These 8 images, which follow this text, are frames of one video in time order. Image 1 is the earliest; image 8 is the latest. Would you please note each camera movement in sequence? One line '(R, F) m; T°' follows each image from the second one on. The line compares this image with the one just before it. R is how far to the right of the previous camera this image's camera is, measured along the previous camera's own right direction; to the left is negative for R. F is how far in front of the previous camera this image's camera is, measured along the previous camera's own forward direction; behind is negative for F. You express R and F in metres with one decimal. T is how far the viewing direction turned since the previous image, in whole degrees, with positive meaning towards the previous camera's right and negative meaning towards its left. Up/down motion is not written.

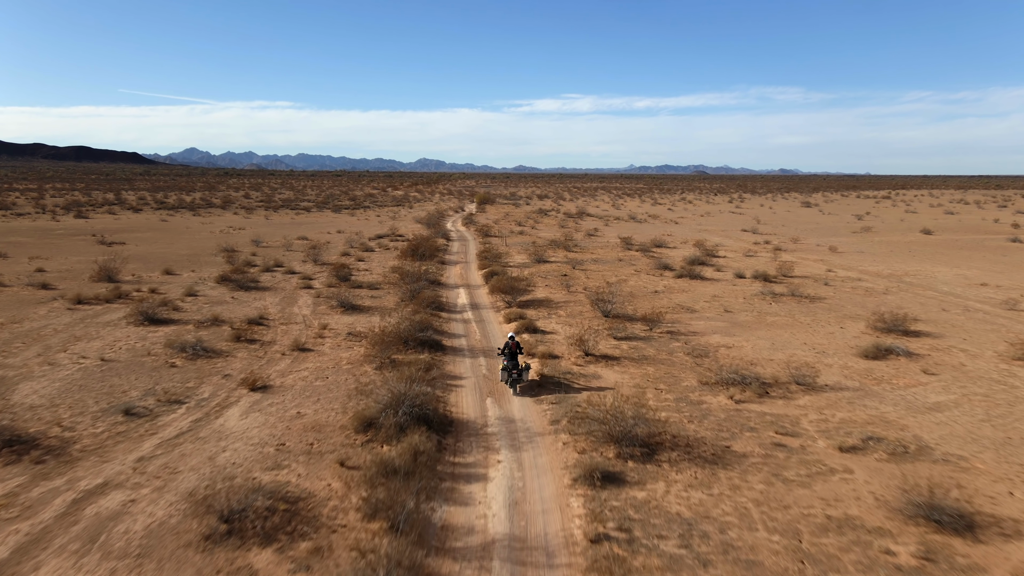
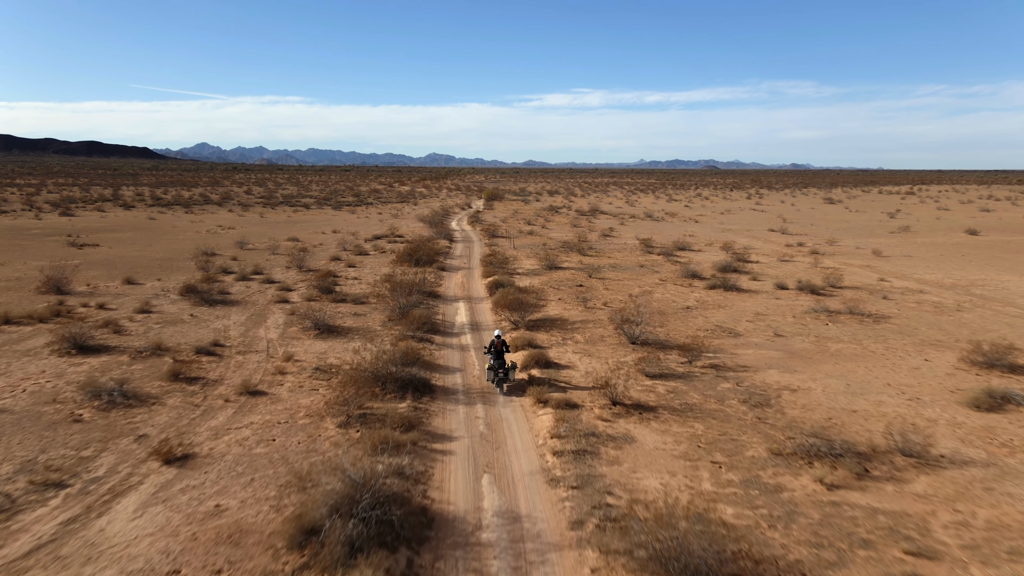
(0.0, +2.8) m; -1°
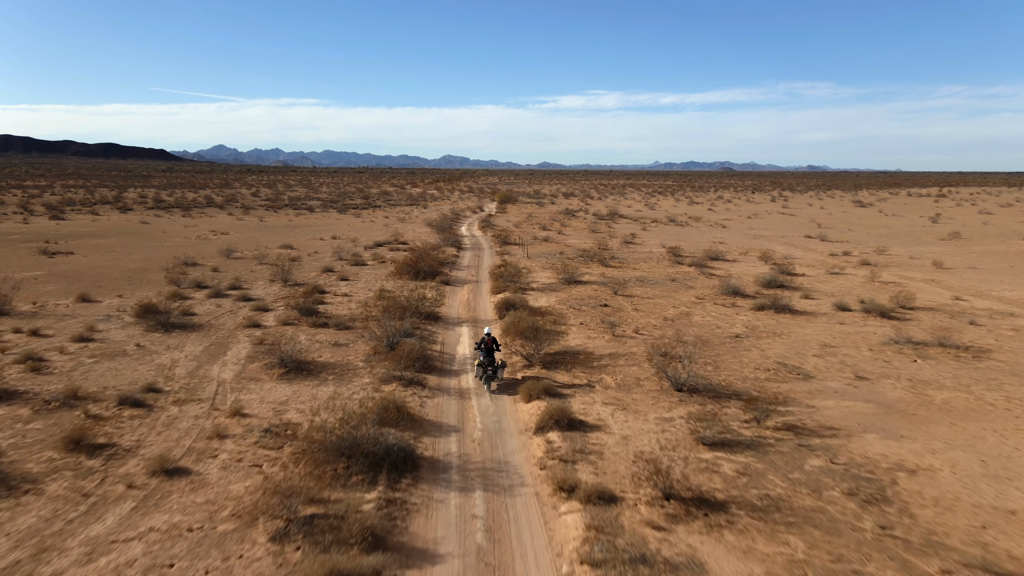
(0.0, +2.8) m; -1°
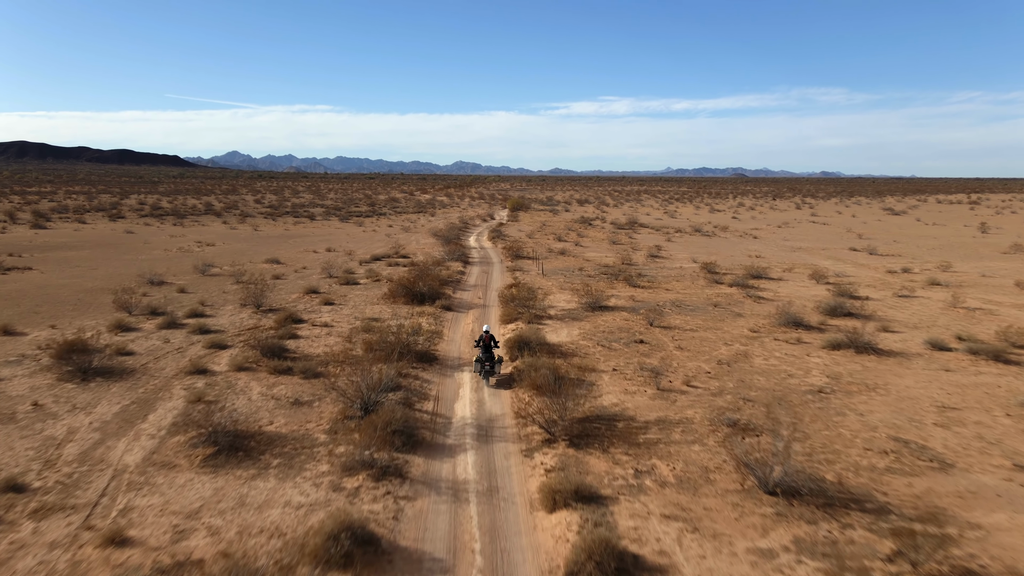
(0.0, +3.1) m; -1°
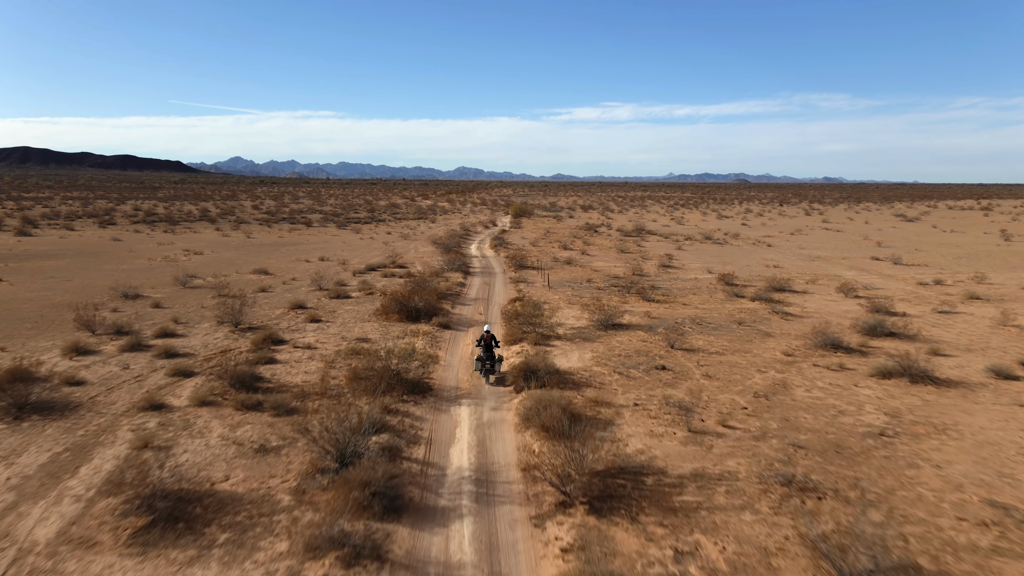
(0.0, +1.6) m; 0°
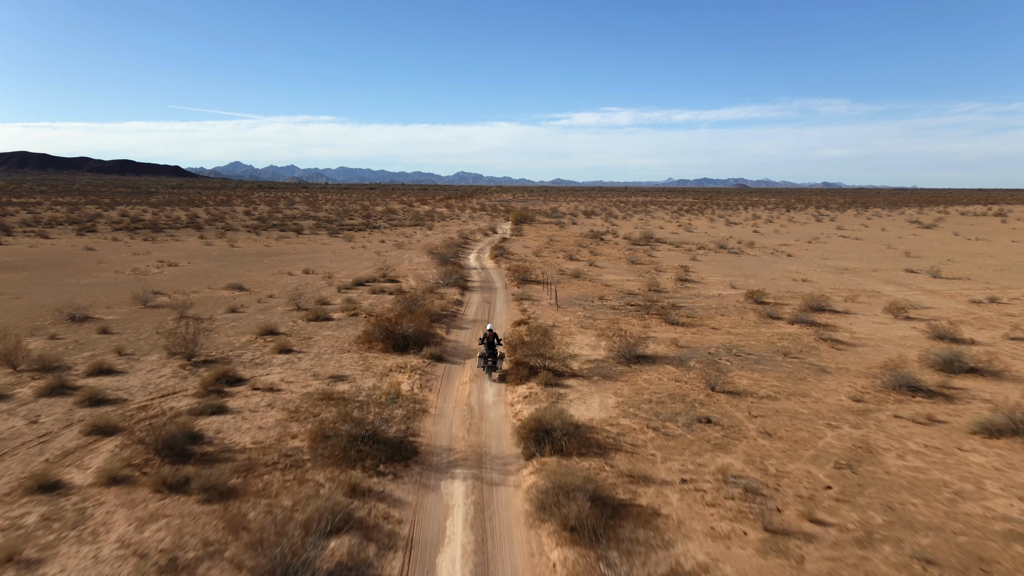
(-0.1, +2.4) m; 0°
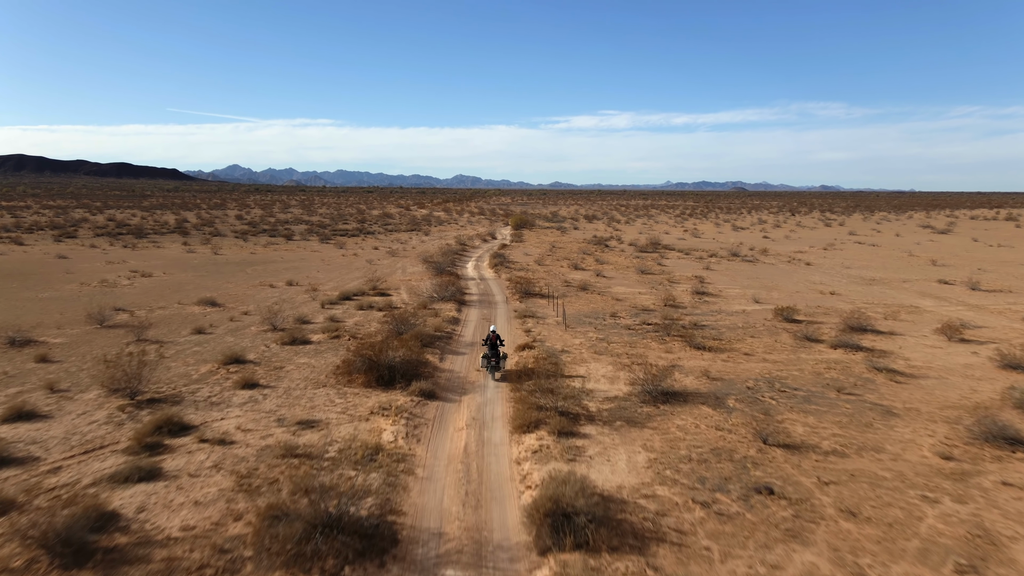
(-0.1, +2.1) m; 0°
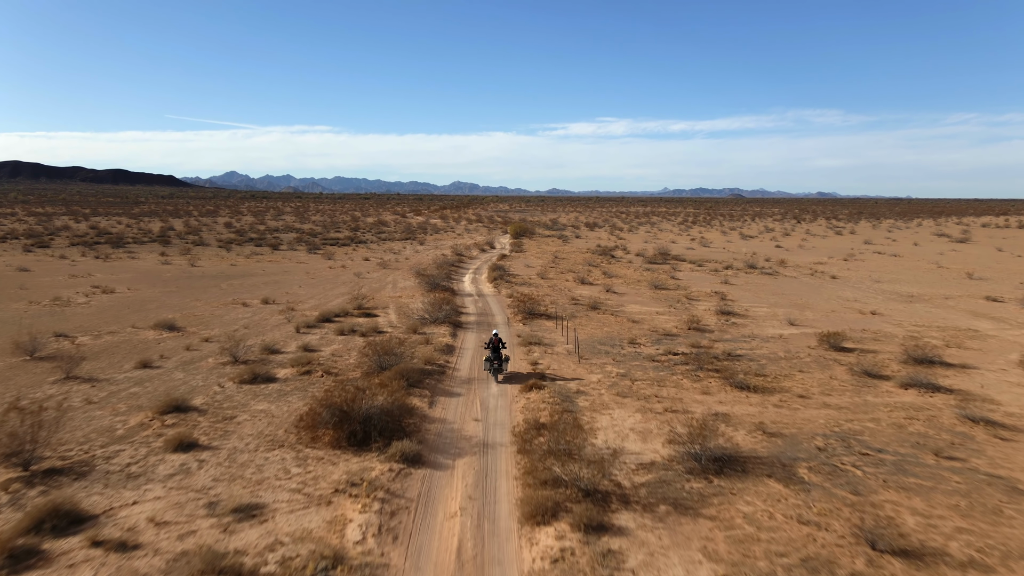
(-0.1, +2.5) m; 0°
